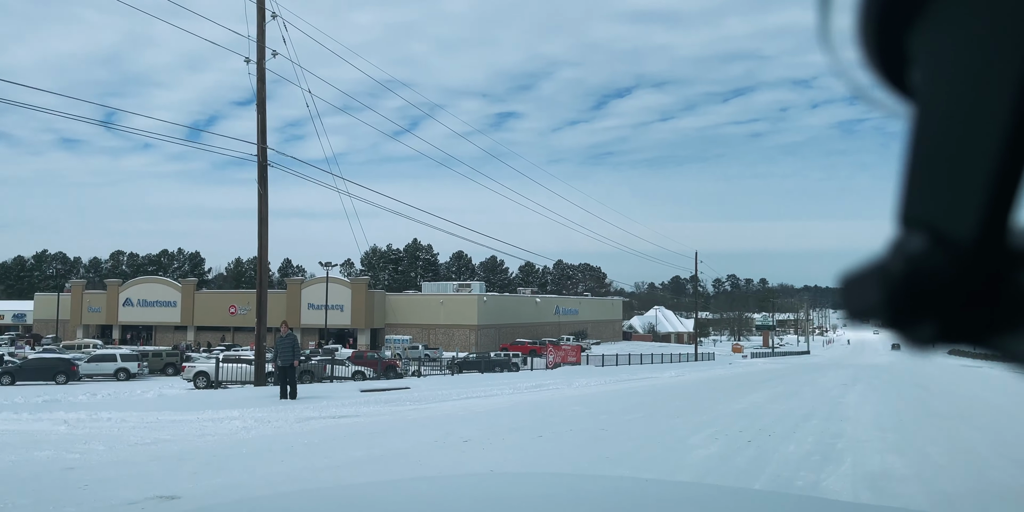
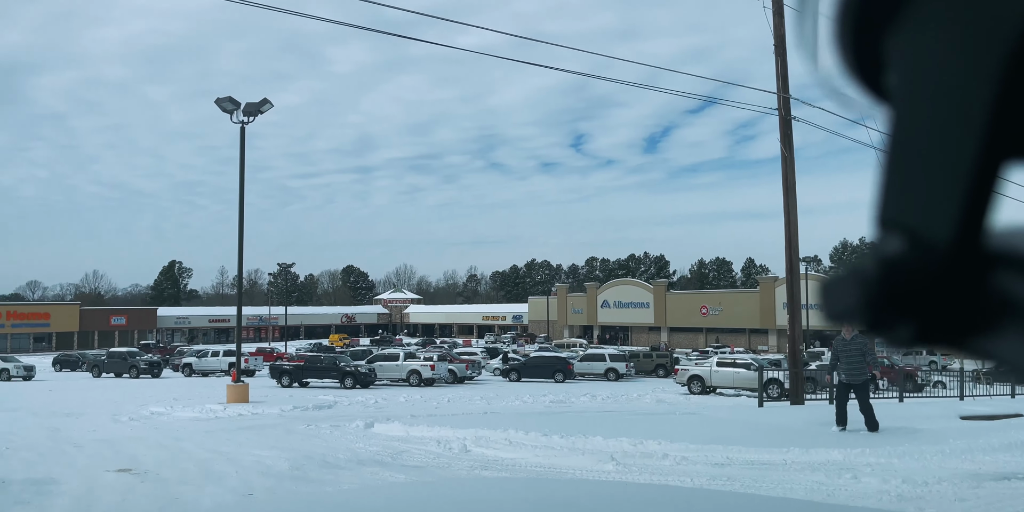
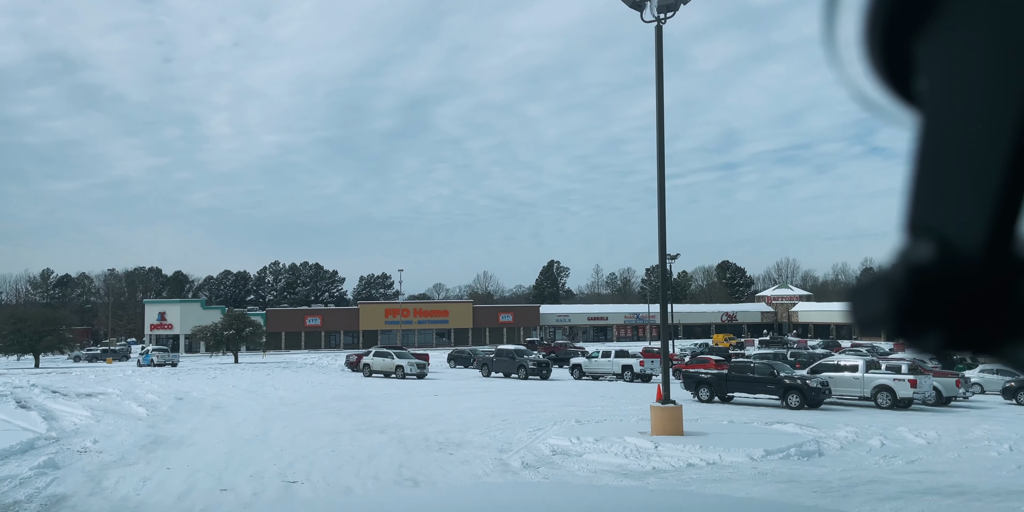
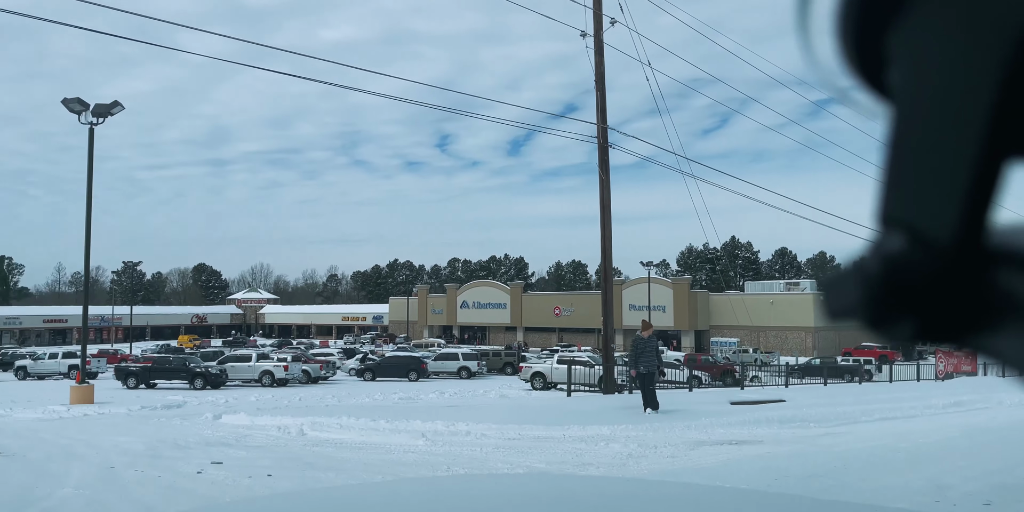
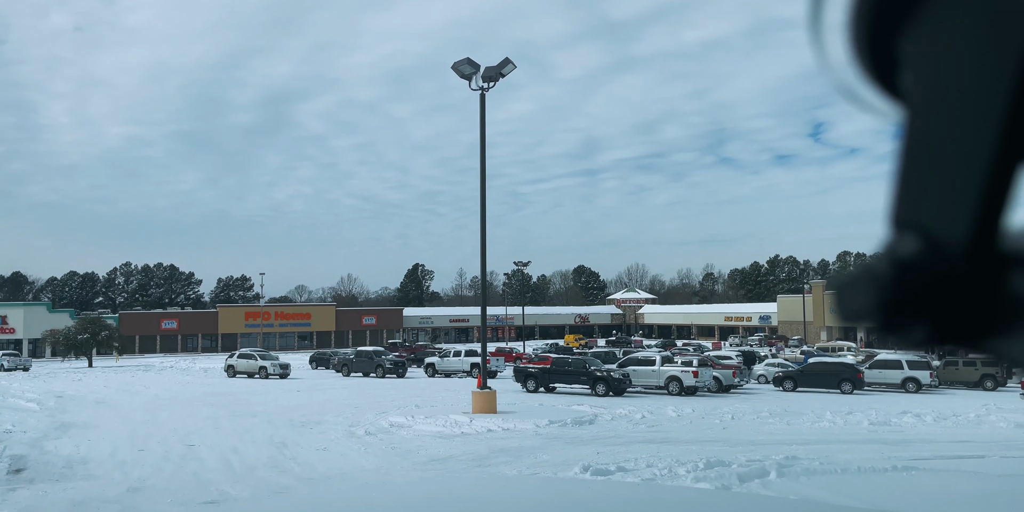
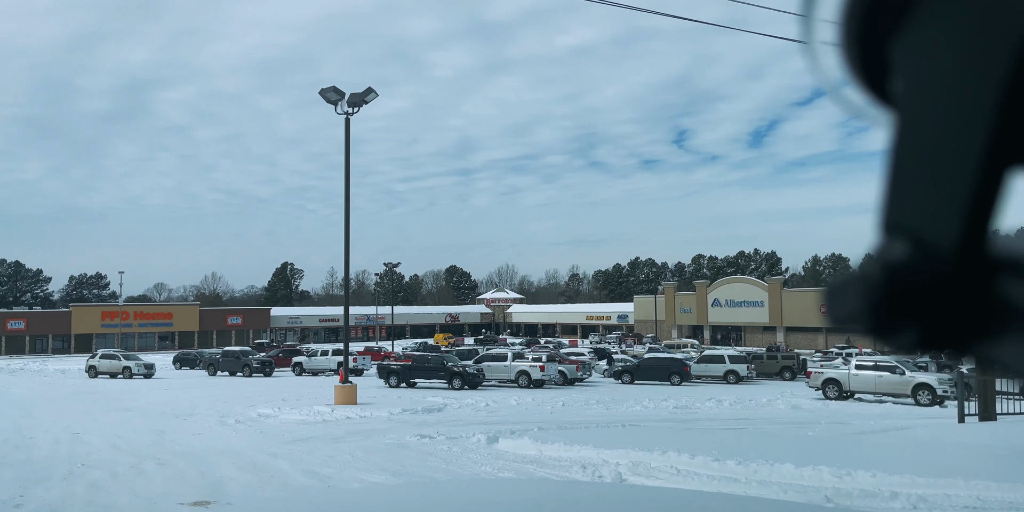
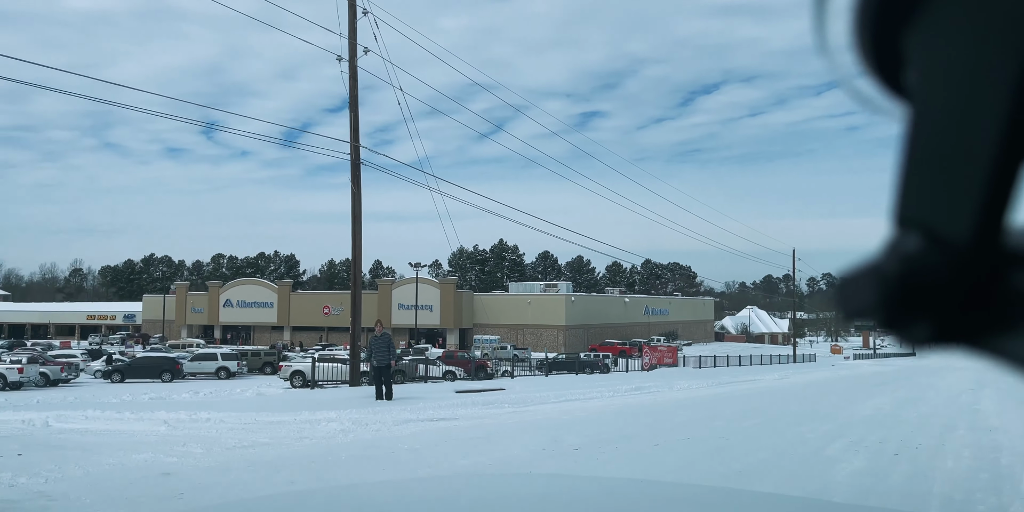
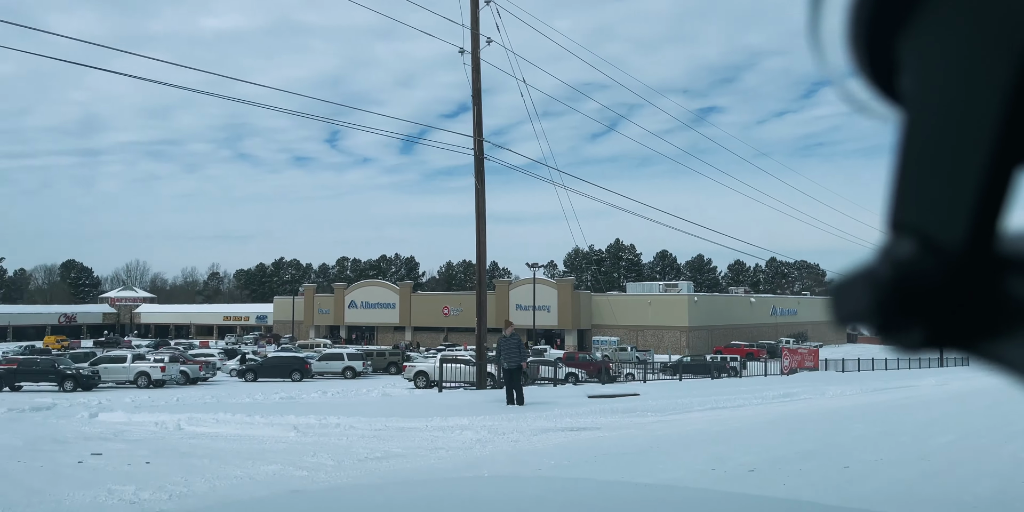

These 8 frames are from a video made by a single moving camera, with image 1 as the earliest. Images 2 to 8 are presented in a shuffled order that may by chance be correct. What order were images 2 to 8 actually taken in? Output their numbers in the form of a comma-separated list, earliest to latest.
7, 8, 4, 2, 6, 5, 3
